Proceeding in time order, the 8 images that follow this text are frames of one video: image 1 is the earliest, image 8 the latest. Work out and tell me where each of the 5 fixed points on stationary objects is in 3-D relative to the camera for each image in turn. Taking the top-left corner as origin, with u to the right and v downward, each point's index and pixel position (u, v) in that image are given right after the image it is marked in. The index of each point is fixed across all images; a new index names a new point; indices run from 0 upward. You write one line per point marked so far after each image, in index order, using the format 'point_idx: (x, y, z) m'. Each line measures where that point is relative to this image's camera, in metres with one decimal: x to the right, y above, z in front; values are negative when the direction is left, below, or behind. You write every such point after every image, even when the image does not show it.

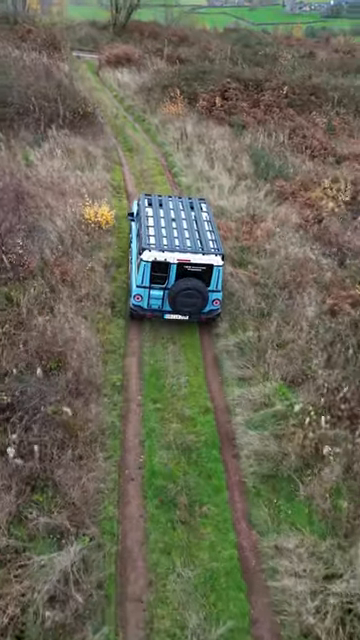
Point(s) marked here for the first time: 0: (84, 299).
0: (-2.6, +0.6, +12.0) m
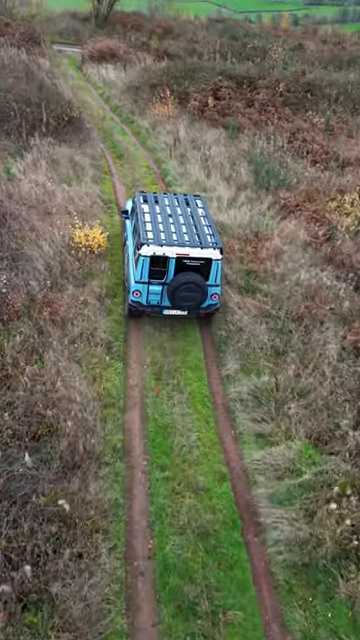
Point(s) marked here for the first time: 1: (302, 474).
0: (-2.5, -0.5, +10.6) m
1: (+2.2, -2.8, +8.1) m
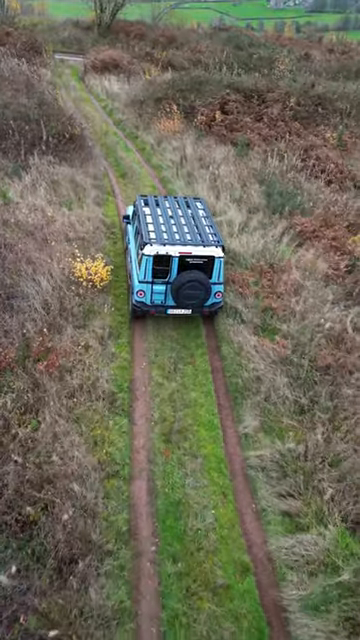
0: (-2.2, -1.6, +9.5) m
1: (+2.5, -3.9, +6.9) m
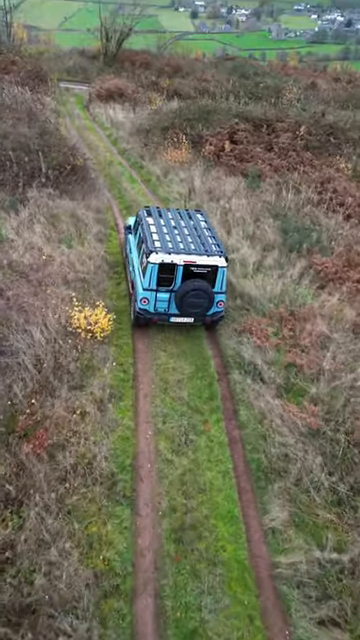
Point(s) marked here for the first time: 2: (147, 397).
0: (-2.0, -2.8, +7.9) m
1: (+2.7, -5.0, +5.2) m
2: (-0.8, -1.8, +10.1) m
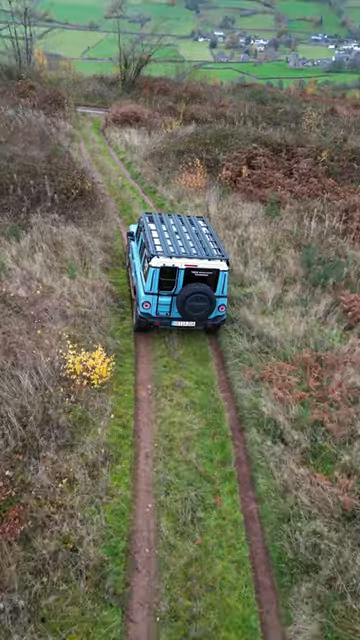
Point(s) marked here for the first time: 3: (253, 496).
0: (-1.9, -3.7, +6.4) m
1: (+2.6, -5.8, +3.4) m
2: (-0.6, -2.7, +8.6) m
3: (+1.3, -3.2, +8.1) m
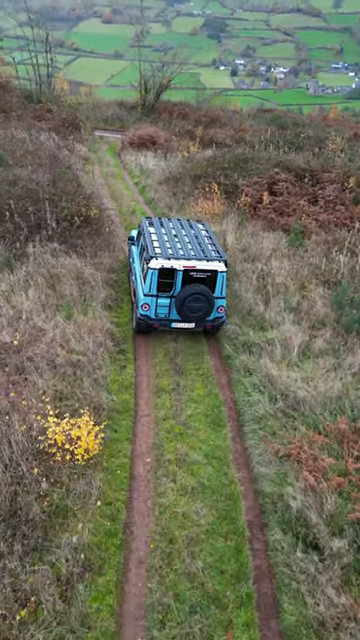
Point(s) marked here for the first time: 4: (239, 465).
0: (-2.0, -4.5, +4.5) m
1: (+2.4, -6.6, +1.2) m
2: (-0.6, -3.7, +6.7) m
3: (+1.3, -4.3, +6.1) m
4: (+1.1, -2.8, +8.5) m
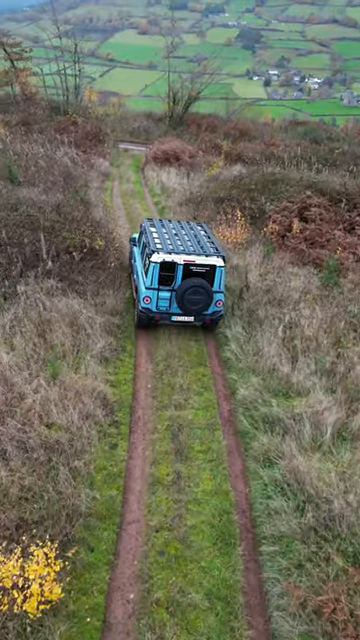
0: (-2.4, -5.8, +2.5) m
1: (+1.7, -7.9, -1.0) m
2: (-0.8, -5.1, +4.6) m
3: (+1.0, -5.6, +3.9) m
4: (+1.0, -4.2, +6.3) m
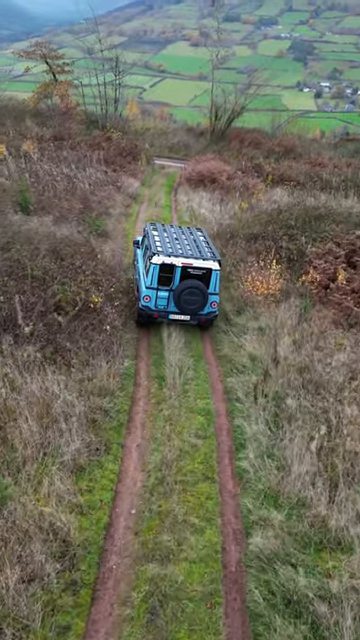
0: (-3.4, -7.4, 0.0) m
1: (+0.3, -9.7, -4.0) m
2: (-1.6, -6.8, +1.9) m
3: (+0.2, -7.5, +1.1) m
4: (+0.4, -6.0, +3.5) m
